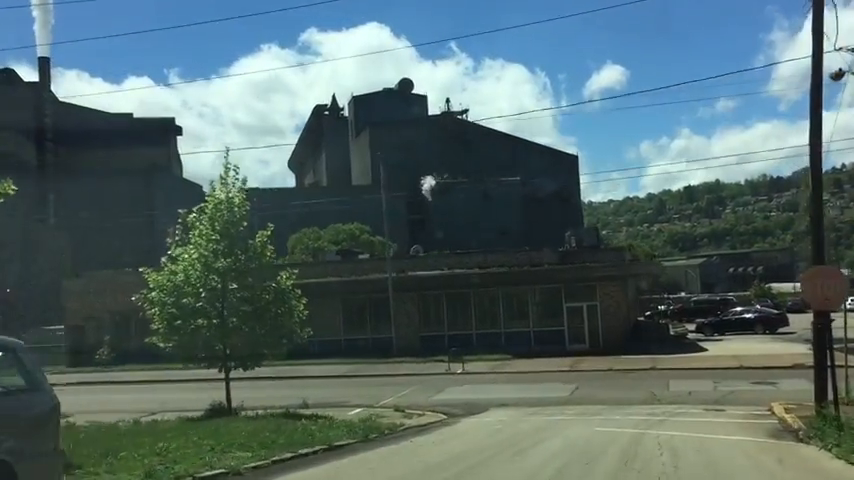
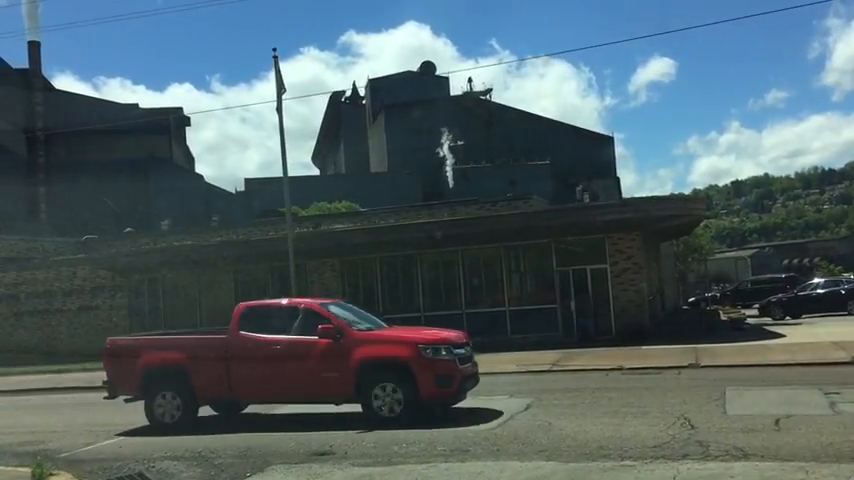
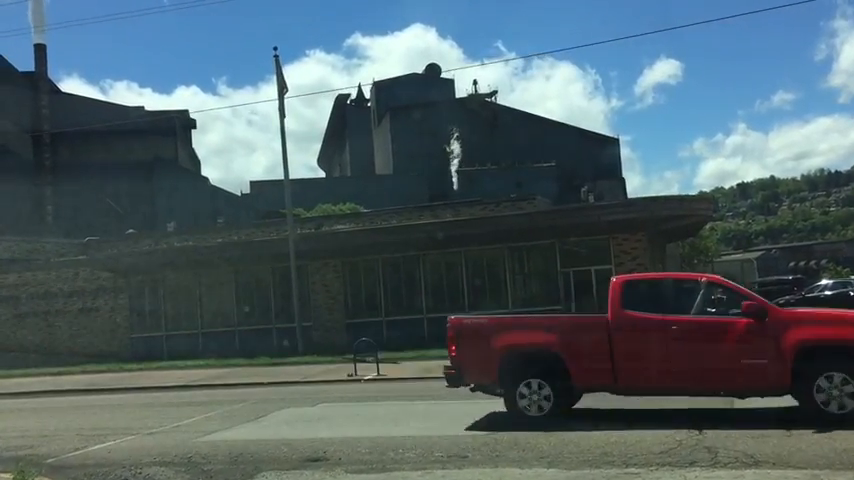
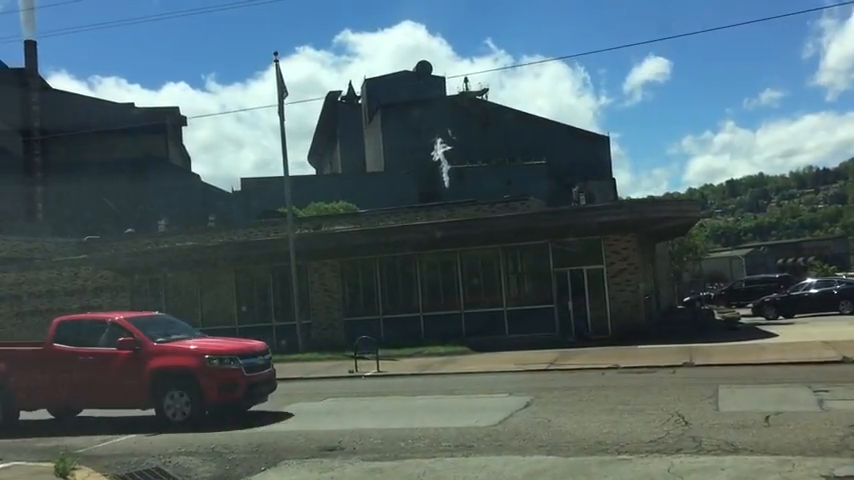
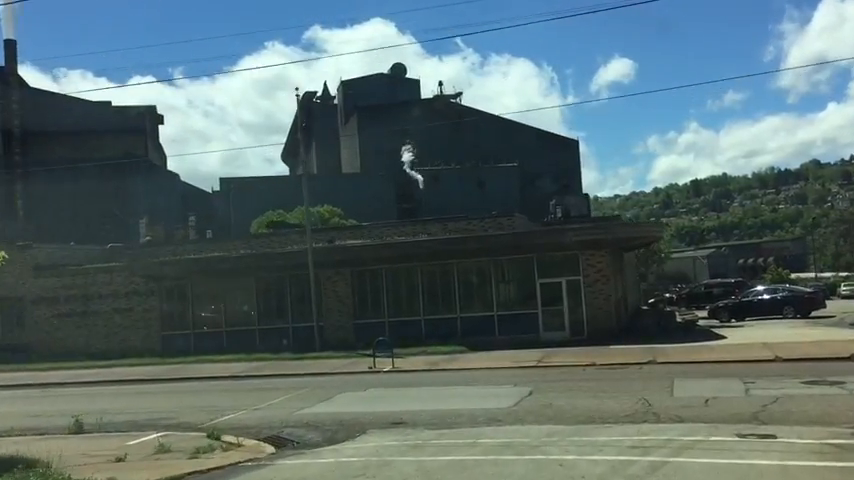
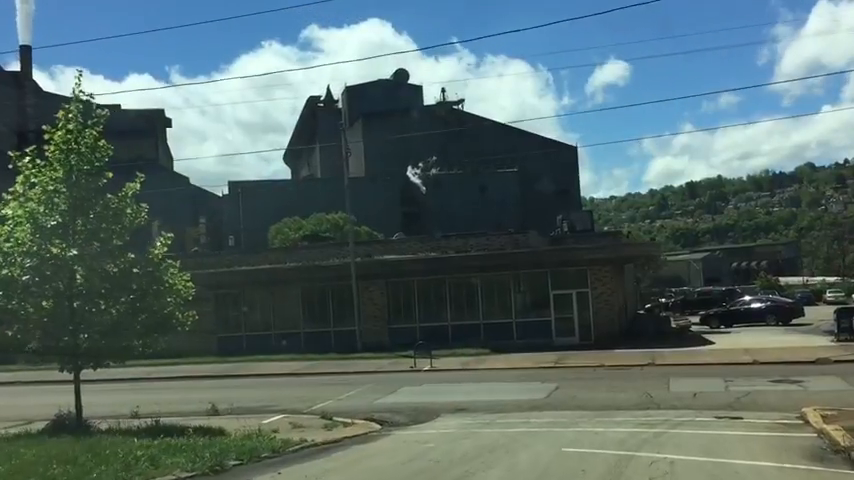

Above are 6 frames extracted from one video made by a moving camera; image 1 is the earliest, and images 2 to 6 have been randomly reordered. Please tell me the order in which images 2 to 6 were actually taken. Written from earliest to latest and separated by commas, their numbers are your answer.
6, 5, 4, 2, 3
